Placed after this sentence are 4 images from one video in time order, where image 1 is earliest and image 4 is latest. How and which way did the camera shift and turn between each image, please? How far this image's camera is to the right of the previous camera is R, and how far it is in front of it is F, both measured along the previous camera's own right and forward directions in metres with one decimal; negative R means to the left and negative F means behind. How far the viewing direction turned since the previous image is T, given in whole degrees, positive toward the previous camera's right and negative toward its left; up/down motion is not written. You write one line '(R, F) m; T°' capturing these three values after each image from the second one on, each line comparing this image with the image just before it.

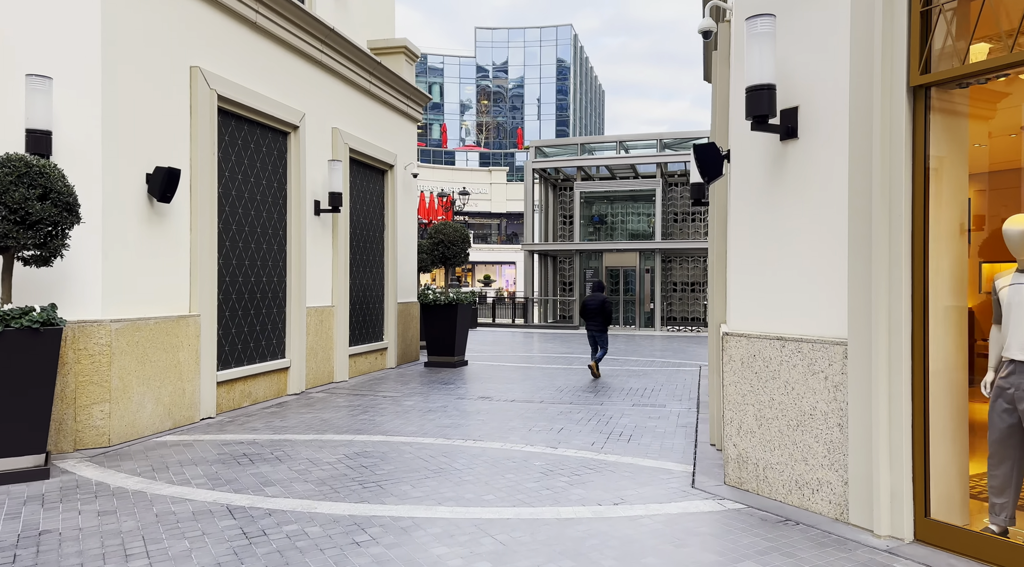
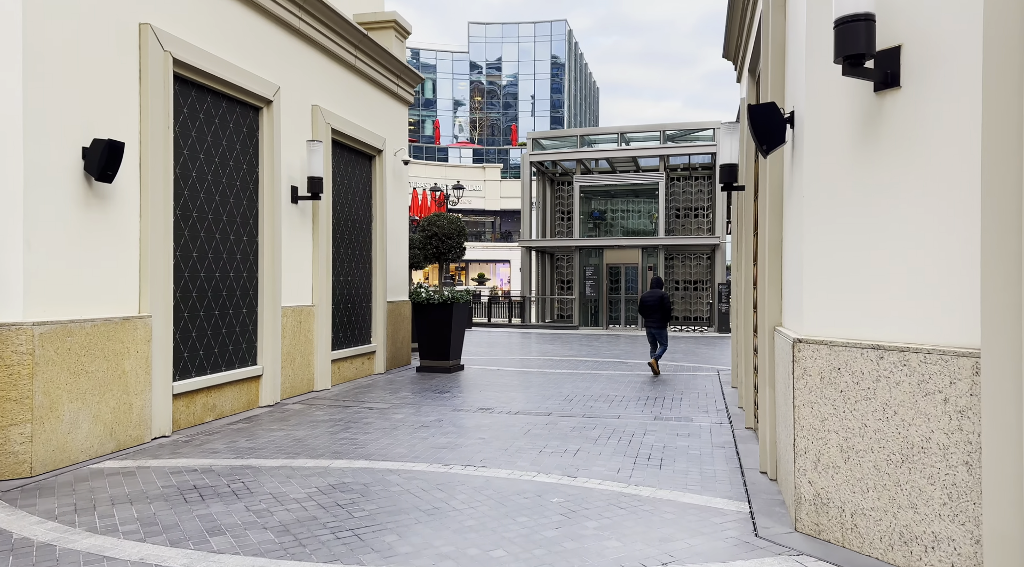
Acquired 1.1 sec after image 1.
(-0.1, +1.3) m; +1°
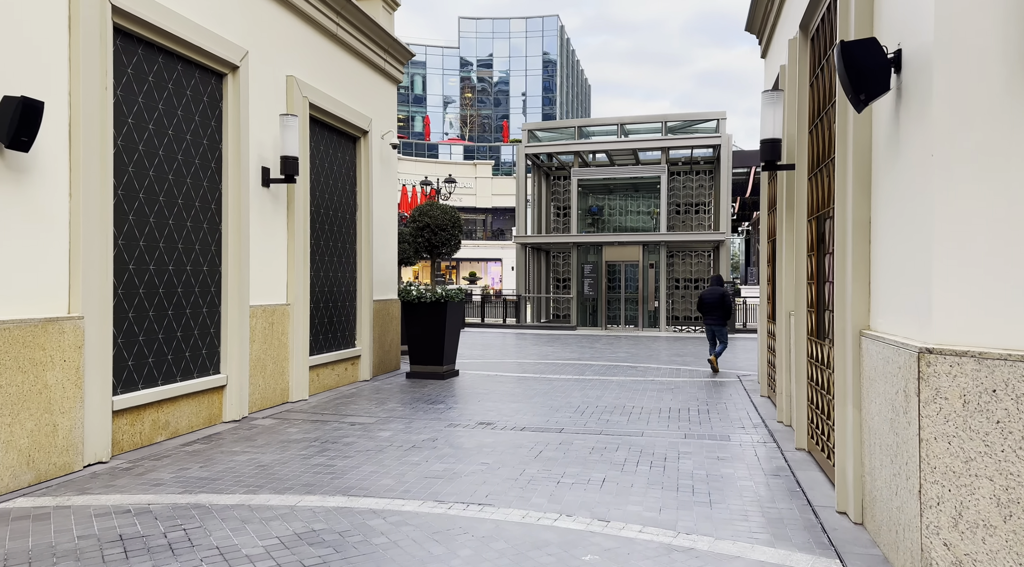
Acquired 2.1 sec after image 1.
(-0.2, +1.3) m; +1°
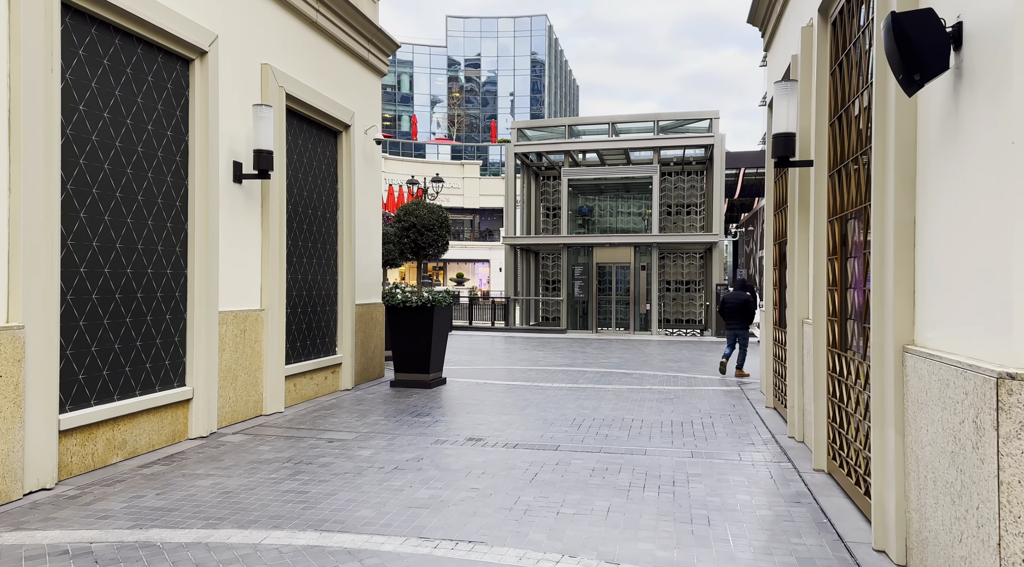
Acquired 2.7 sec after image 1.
(0.0, +0.6) m; +1°
